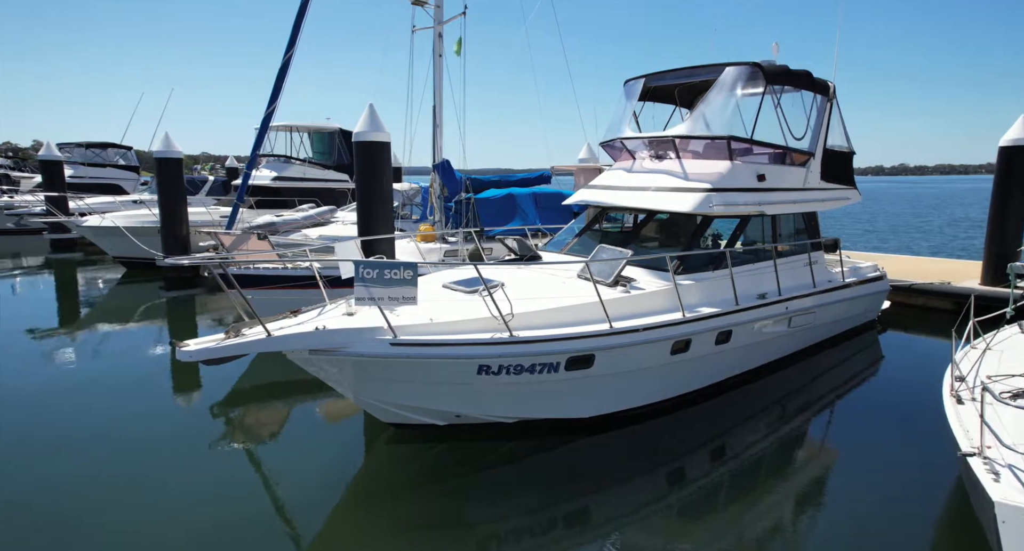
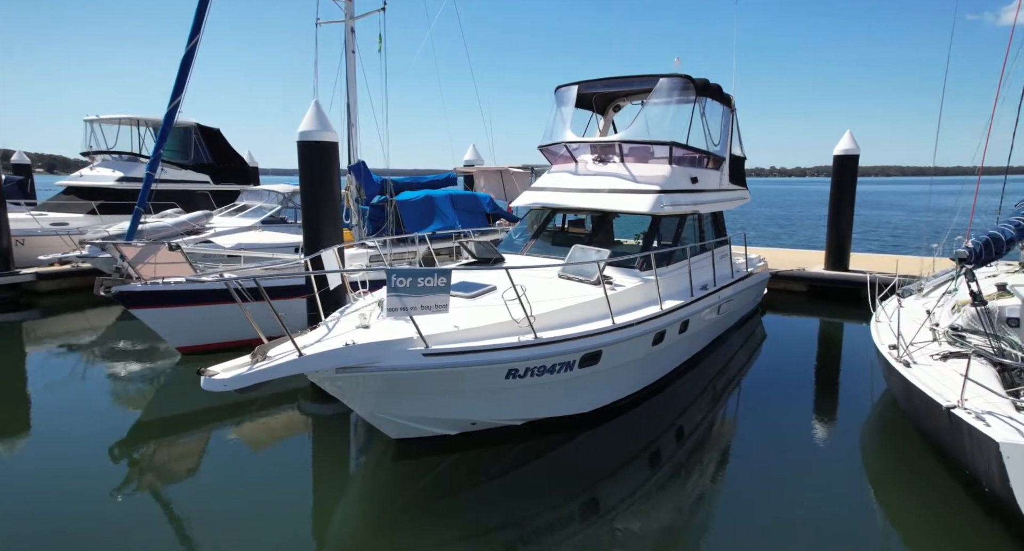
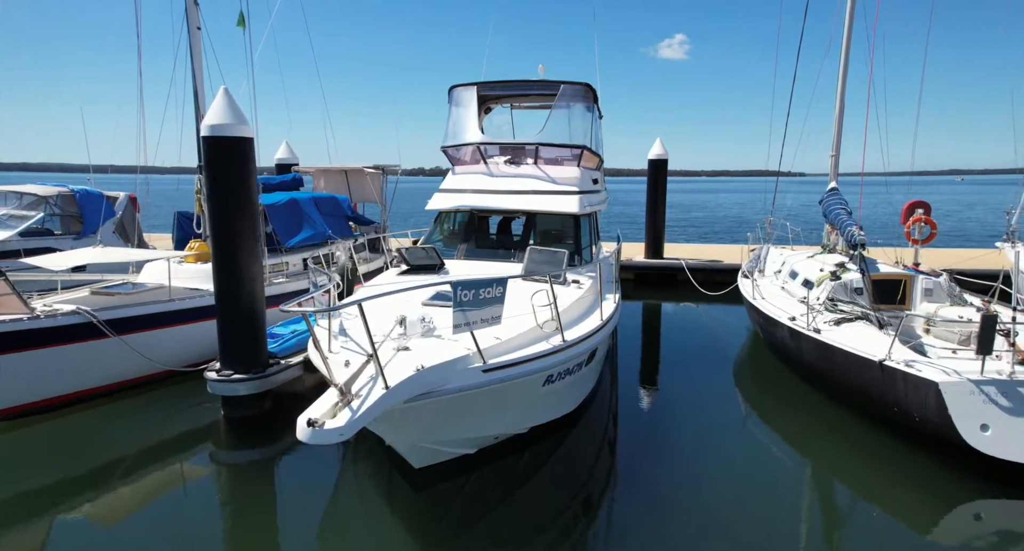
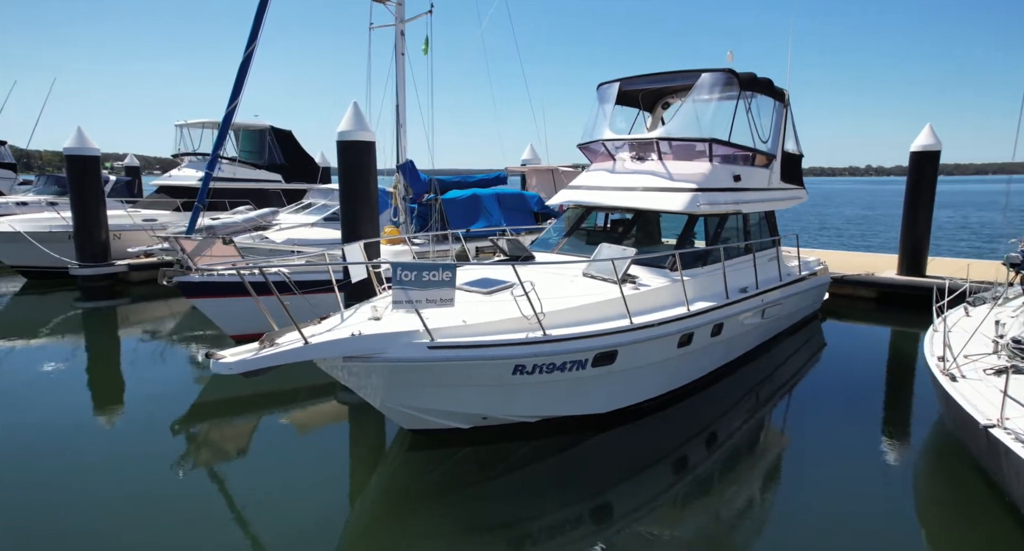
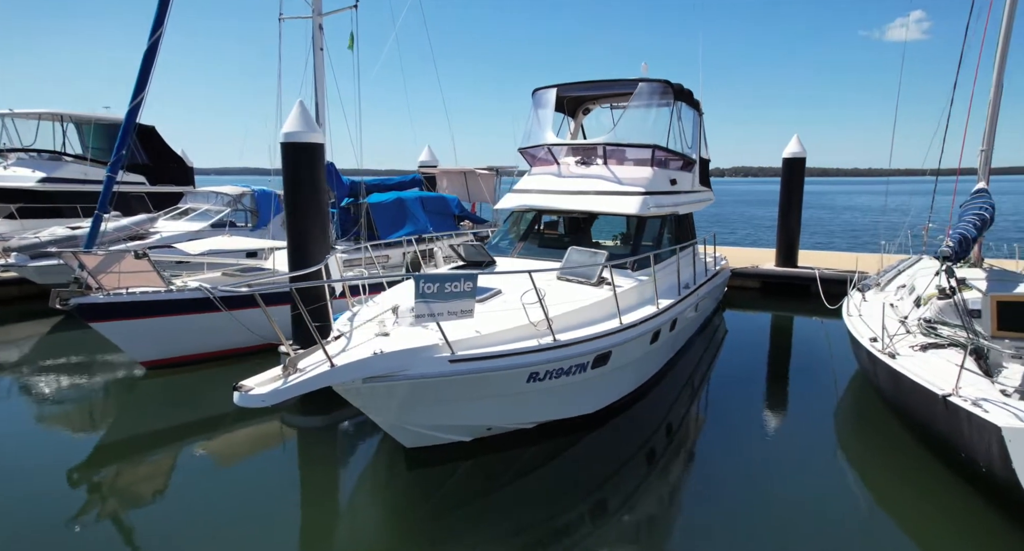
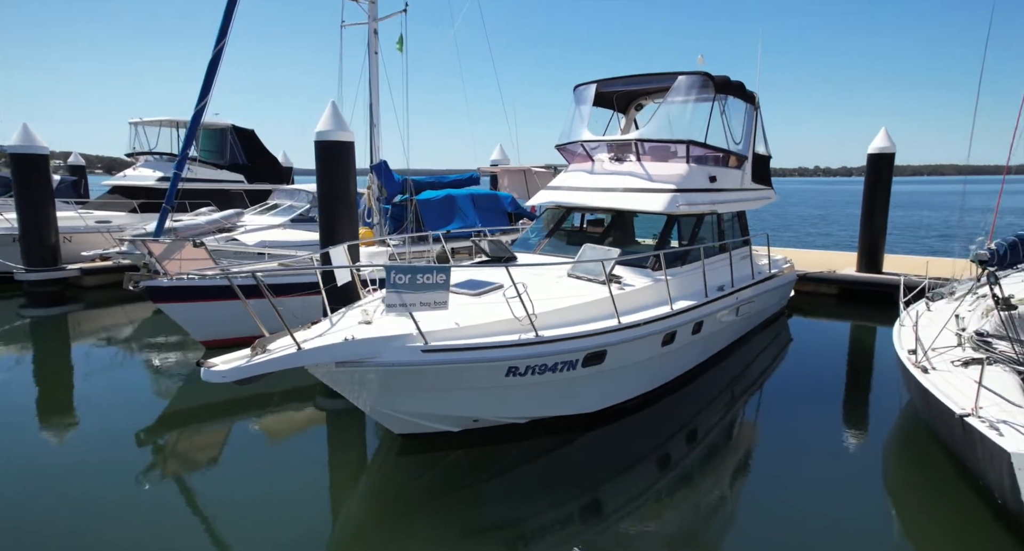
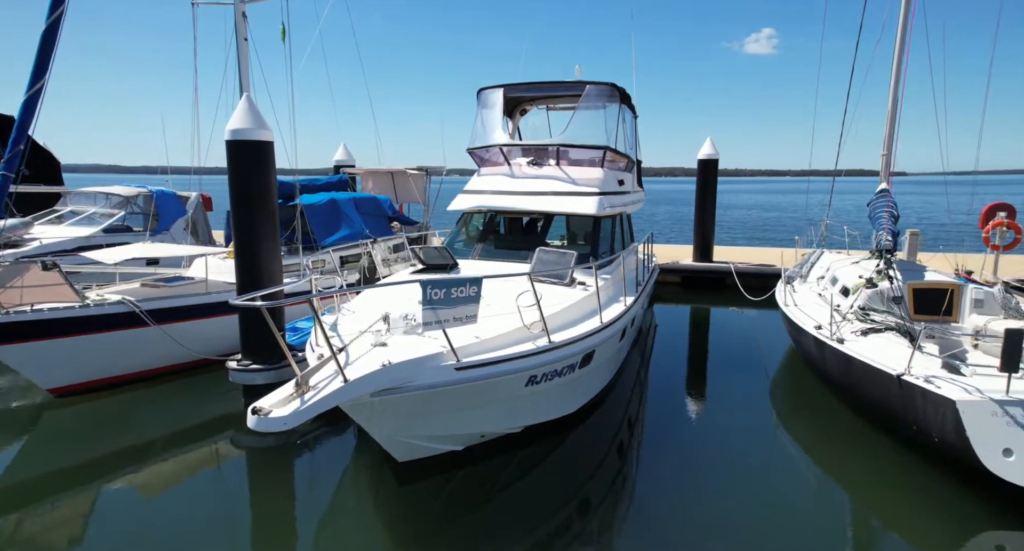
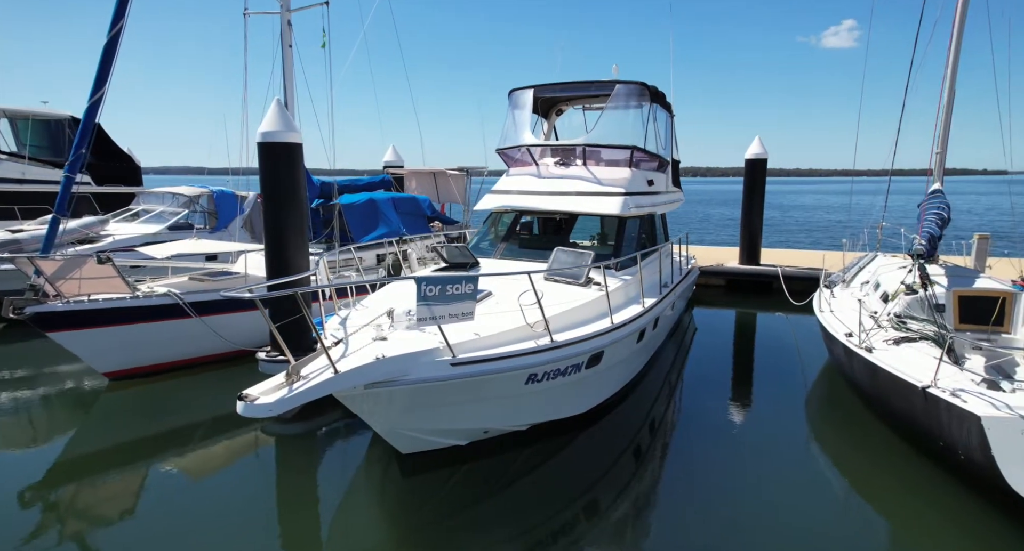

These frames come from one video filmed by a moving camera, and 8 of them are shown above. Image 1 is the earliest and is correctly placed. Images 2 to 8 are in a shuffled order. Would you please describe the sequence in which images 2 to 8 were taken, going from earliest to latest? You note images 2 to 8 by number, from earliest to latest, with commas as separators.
4, 6, 2, 5, 8, 7, 3
